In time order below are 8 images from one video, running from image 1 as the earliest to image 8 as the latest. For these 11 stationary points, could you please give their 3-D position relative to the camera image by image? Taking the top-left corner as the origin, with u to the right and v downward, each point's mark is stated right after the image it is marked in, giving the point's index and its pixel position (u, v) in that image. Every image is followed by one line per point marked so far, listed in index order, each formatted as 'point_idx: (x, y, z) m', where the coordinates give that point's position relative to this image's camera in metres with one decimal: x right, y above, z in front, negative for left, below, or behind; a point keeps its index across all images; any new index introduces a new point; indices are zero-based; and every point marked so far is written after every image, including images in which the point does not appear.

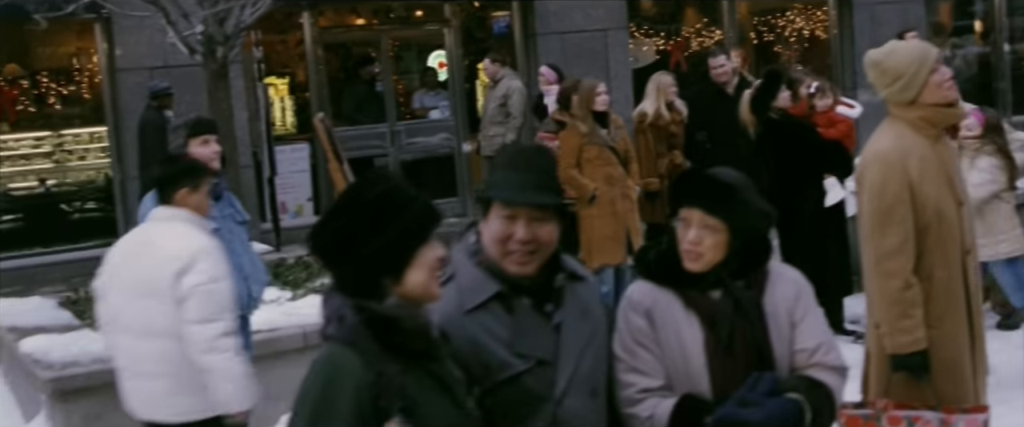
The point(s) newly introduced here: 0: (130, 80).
0: (-3.7, +1.3, +10.9) m
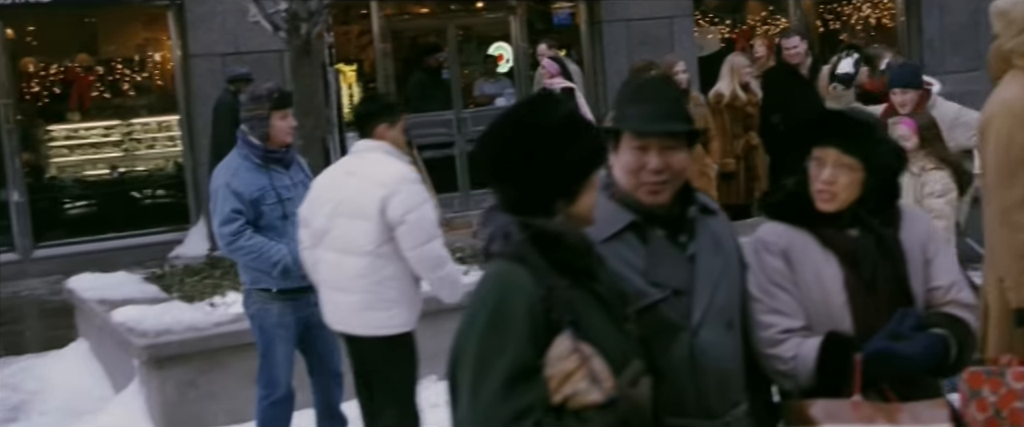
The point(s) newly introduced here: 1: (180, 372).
0: (-3.0, +1.5, +11.0) m
1: (-1.7, -0.8, +5.8) m
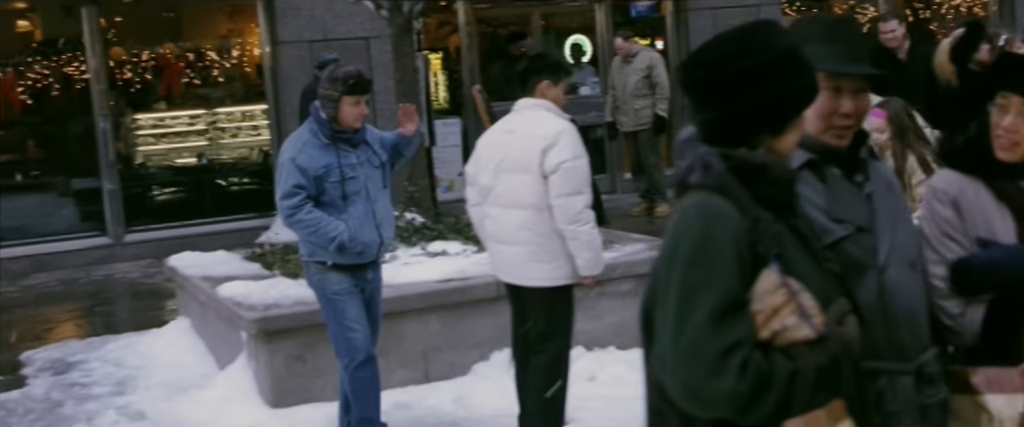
0: (-2.2, +1.6, +11.1) m
1: (-1.2, -0.7, +5.8) m
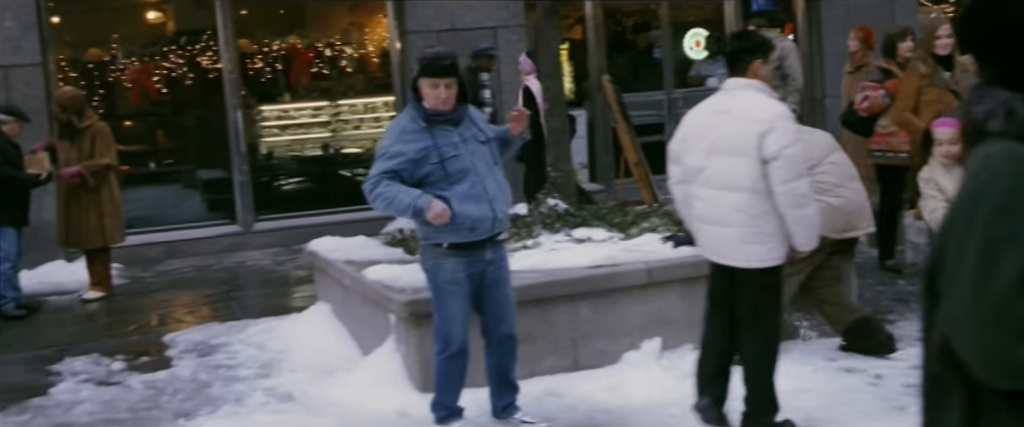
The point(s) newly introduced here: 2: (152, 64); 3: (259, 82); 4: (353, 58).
0: (-0.9, +1.7, +11.0) m
1: (-0.4, -0.6, +5.7) m
2: (-3.4, +1.4, +10.8) m
3: (-2.5, +1.3, +11.2) m
4: (-1.6, +1.6, +11.4) m
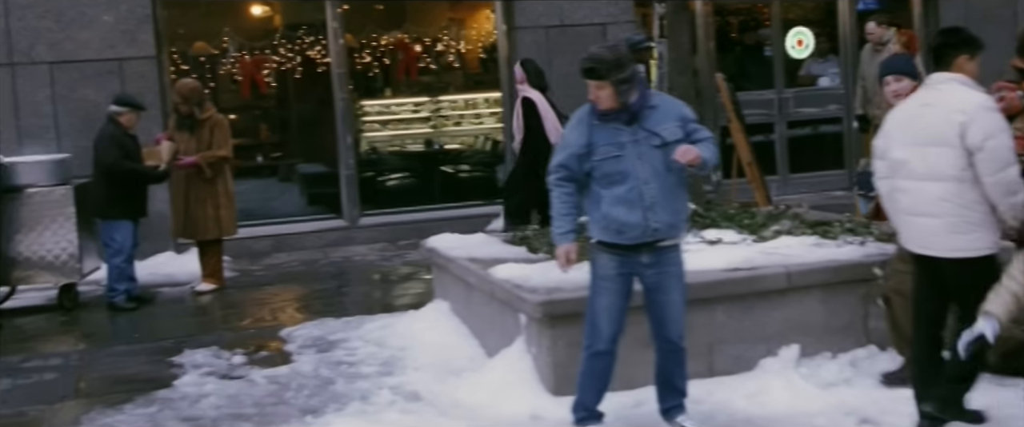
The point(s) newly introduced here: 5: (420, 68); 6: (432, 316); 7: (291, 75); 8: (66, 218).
0: (+0.1, +1.7, +10.9) m
1: (+0.3, -0.6, +5.5) m
2: (-2.4, +1.5, +10.8) m
3: (-1.4, +1.4, +11.1) m
4: (-0.5, +1.6, +11.3) m
5: (-1.0, +1.5, +11.2) m
6: (-0.5, -0.6, +7.1) m
7: (-2.2, +1.3, +10.9) m
8: (-3.4, 0.0, +8.4) m
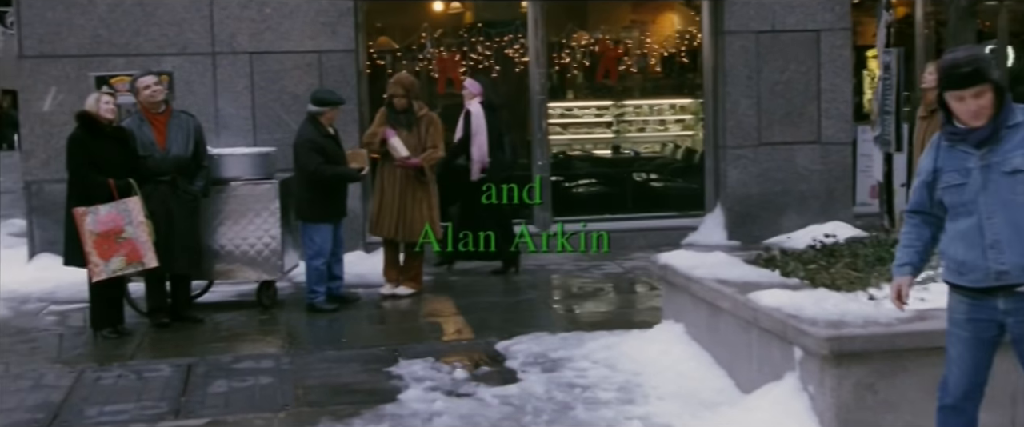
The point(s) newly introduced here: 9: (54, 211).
0: (+2.0, +1.6, +10.3) m
1: (+1.5, -0.7, +4.9) m
2: (-0.5, +1.5, +10.4) m
3: (+0.5, +1.3, +10.7) m
4: (+1.4, +1.5, +10.8) m
5: (+1.0, +1.4, +10.7) m
6: (+0.9, -0.7, +6.5) m
7: (-0.3, +1.3, +10.5) m
8: (-1.8, 0.0, +8.2) m
9: (-3.9, 0.0, +9.5) m
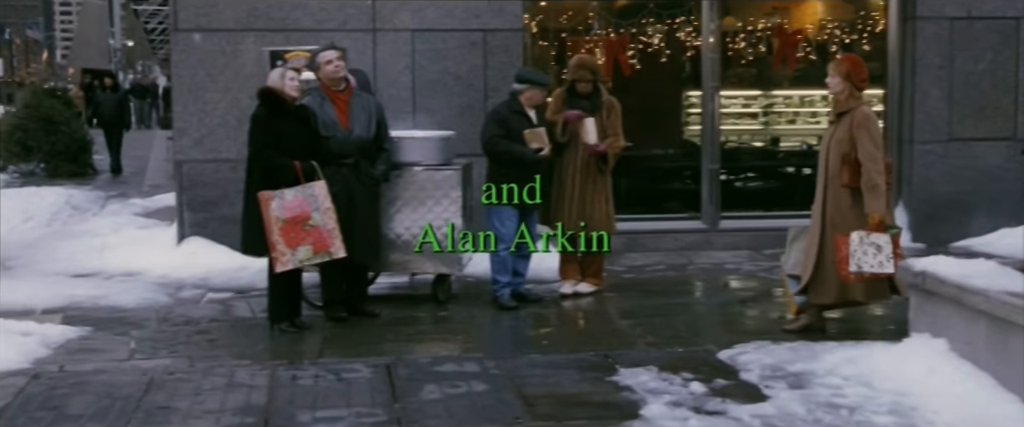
0: (+3.5, +1.6, +9.5) m
1: (+2.7, -0.7, +4.2) m
2: (+1.0, +1.6, +9.8) m
3: (+2.0, +1.3, +10.0) m
4: (+2.9, +1.5, +10.0) m
5: (+2.5, +1.4, +10.0) m
6: (+2.1, -0.7, +5.8) m
7: (+1.2, +1.4, +9.9) m
8: (-0.4, +0.1, +7.6) m
9: (-2.5, +0.2, +9.1) m
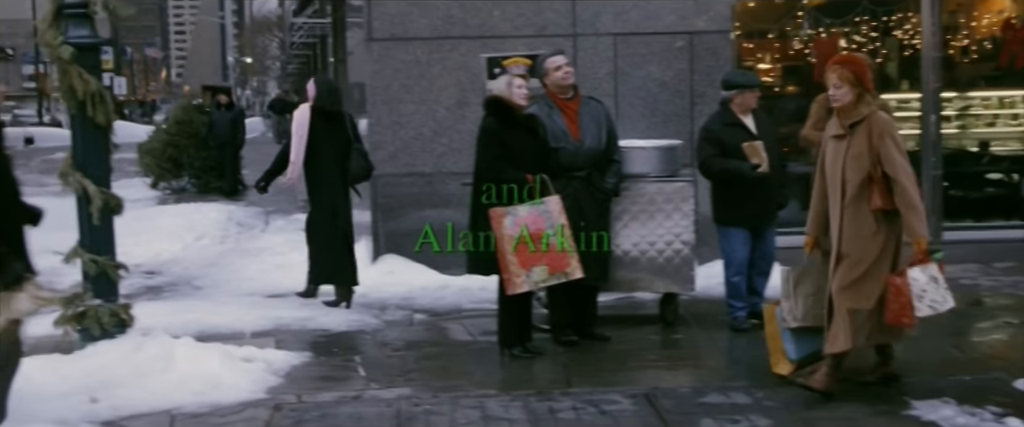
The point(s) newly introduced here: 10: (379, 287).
0: (+5.1, +1.5, +8.6) m
1: (+3.9, -0.8, +3.4) m
2: (+2.7, +1.5, +9.1) m
3: (+3.7, +1.2, +9.2) m
4: (+4.6, +1.5, +9.2) m
5: (+4.1, +1.3, +9.2) m
6: (+3.5, -0.8, +5.1) m
7: (+2.9, +1.3, +9.2) m
8: (+1.1, 0.0, +7.0) m
9: (-0.9, 0.0, +8.7) m
10: (-1.0, -0.6, +8.3) m
